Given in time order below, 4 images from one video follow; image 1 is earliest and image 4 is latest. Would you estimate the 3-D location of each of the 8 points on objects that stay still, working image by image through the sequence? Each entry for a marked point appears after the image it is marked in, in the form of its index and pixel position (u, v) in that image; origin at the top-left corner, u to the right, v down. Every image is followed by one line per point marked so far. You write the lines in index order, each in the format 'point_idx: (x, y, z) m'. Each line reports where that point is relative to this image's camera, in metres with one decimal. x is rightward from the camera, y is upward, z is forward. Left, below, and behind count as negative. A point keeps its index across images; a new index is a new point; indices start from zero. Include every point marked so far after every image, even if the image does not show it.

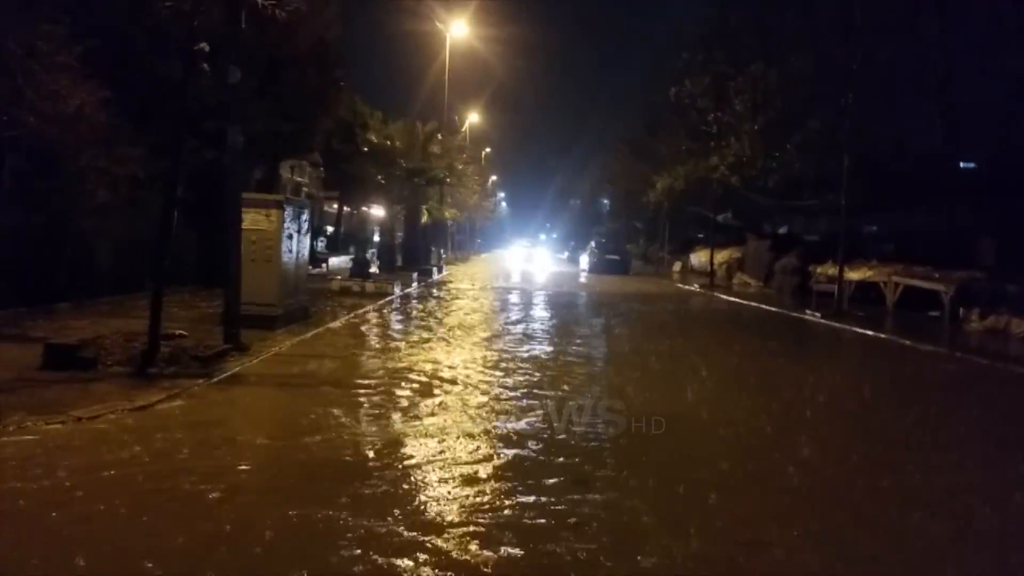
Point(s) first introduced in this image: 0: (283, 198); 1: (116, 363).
0: (-3.9, +1.5, +18.5) m
1: (-5.1, -1.0, +14.0) m
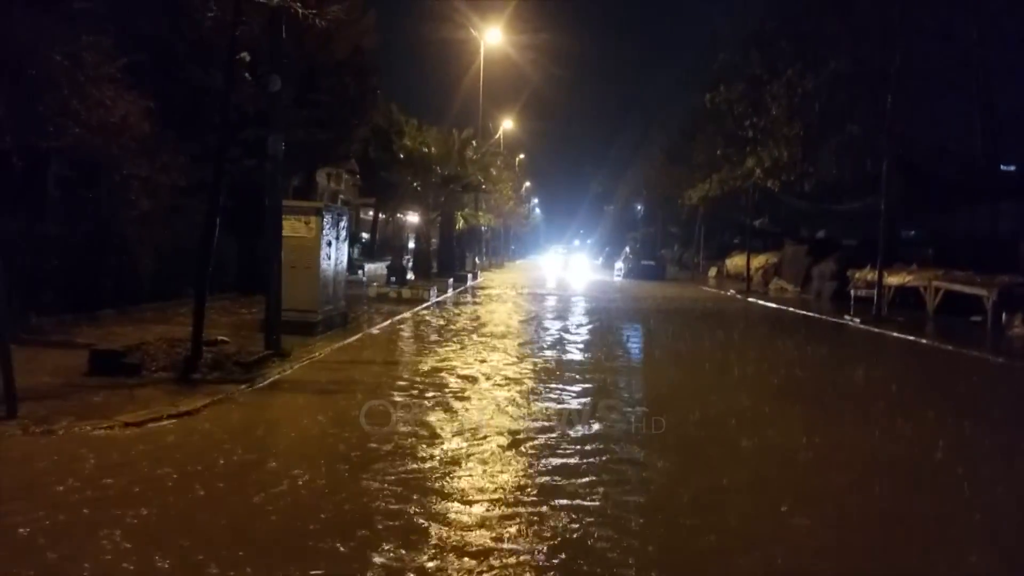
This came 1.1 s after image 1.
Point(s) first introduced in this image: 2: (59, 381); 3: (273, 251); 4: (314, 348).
0: (-3.2, +1.4, +18.6) m
1: (-4.6, -1.1, +14.1) m
2: (-5.4, -1.1, +13.1) m
3: (-3.5, +0.5, +16.0) m
4: (-3.2, -1.0, +17.9) m
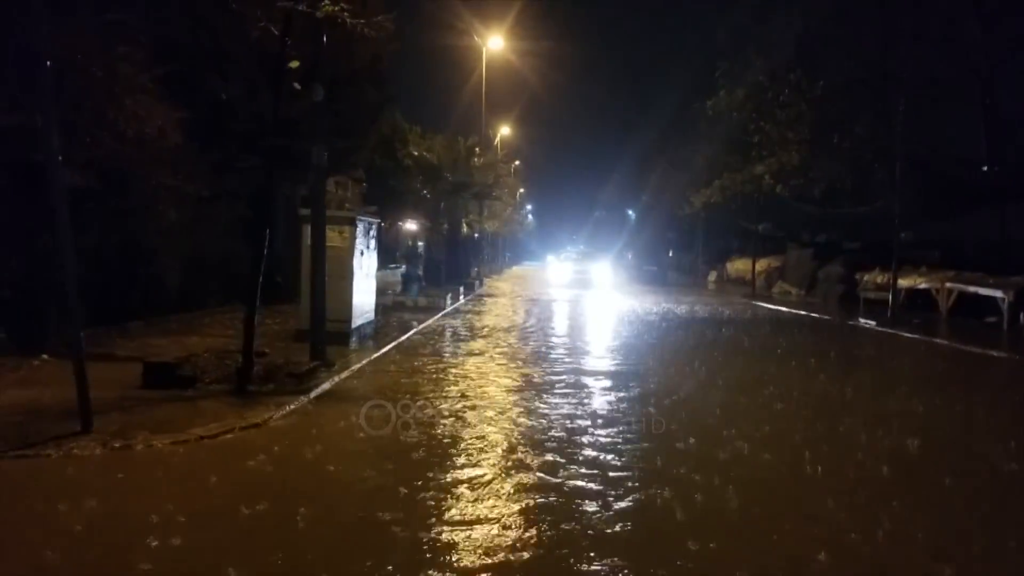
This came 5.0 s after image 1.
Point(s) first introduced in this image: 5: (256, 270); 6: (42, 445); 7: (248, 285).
0: (-2.7, +1.3, +18.6) m
1: (-3.9, -1.2, +14.1) m
2: (-4.7, -1.3, +13.0) m
3: (-2.9, +0.4, +16.0) m
4: (-2.7, -1.2, +17.9) m
5: (-3.9, +0.3, +16.7) m
6: (-4.7, -1.6, +10.8) m
7: (-4.0, +0.1, +16.4) m
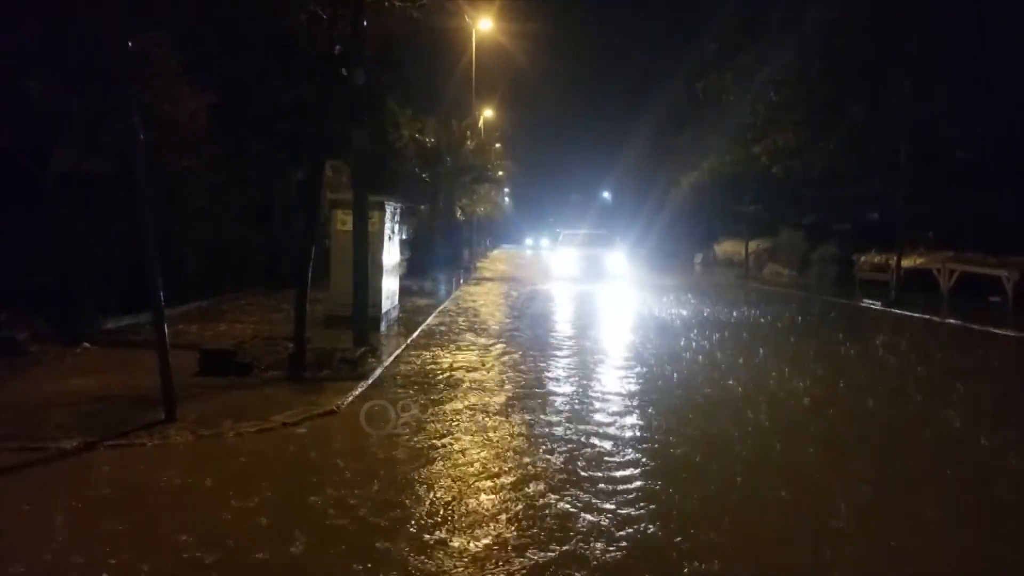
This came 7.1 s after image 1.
0: (-2.2, +1.5, +18.5) m
1: (-3.2, -1.0, +14.0) m
2: (-4.0, -1.1, +12.8) m
3: (-2.3, +0.6, +15.9) m
4: (-2.1, -0.9, +17.9) m
5: (-3.4, +0.5, +16.5) m
6: (-3.8, -1.4, +10.7) m
7: (-3.5, +0.3, +16.3) m
